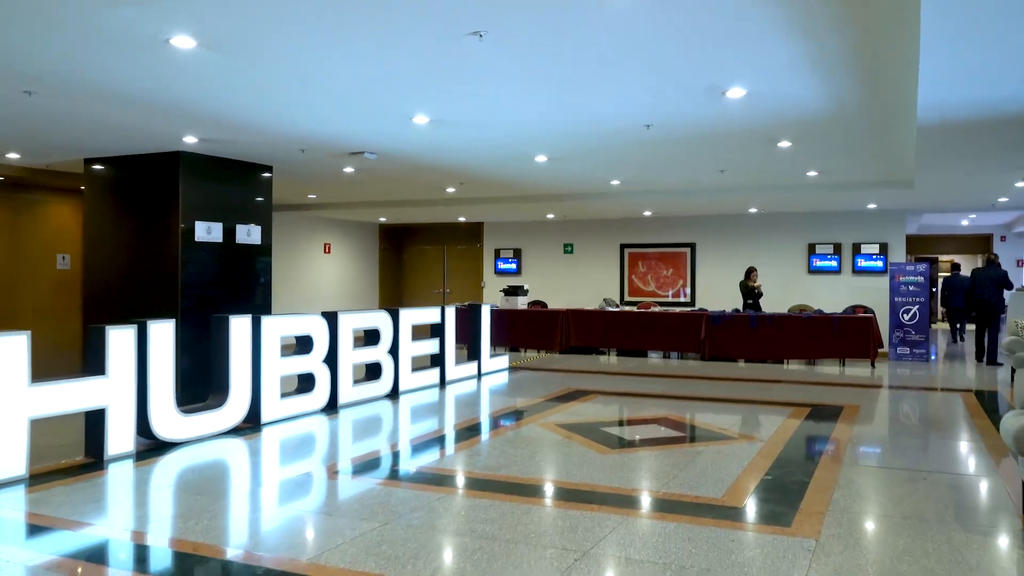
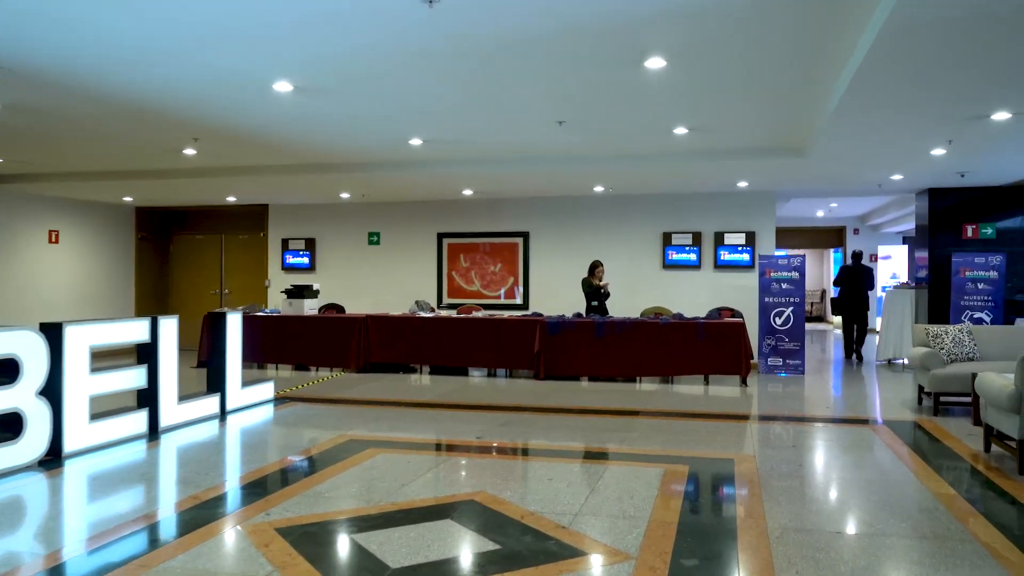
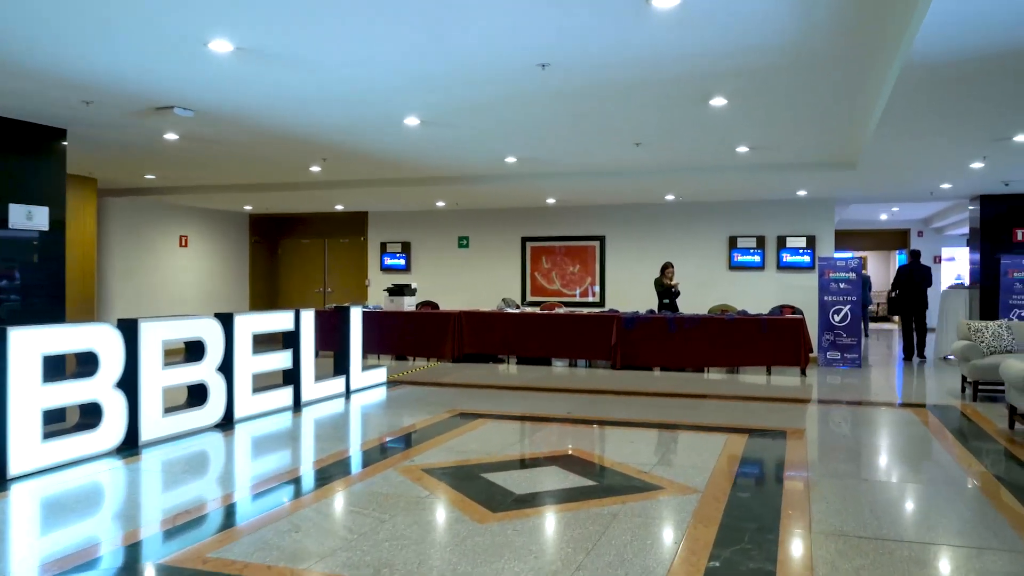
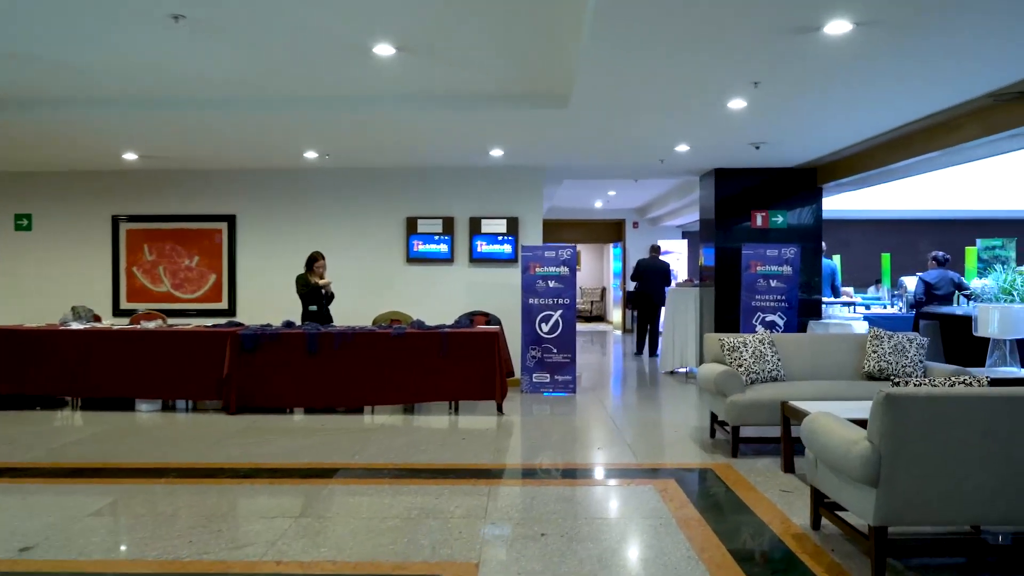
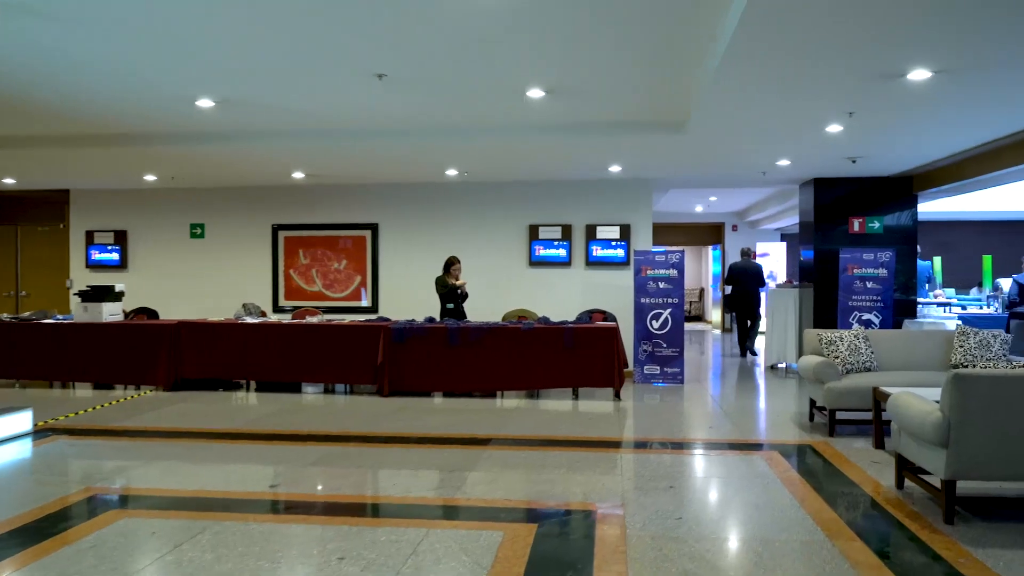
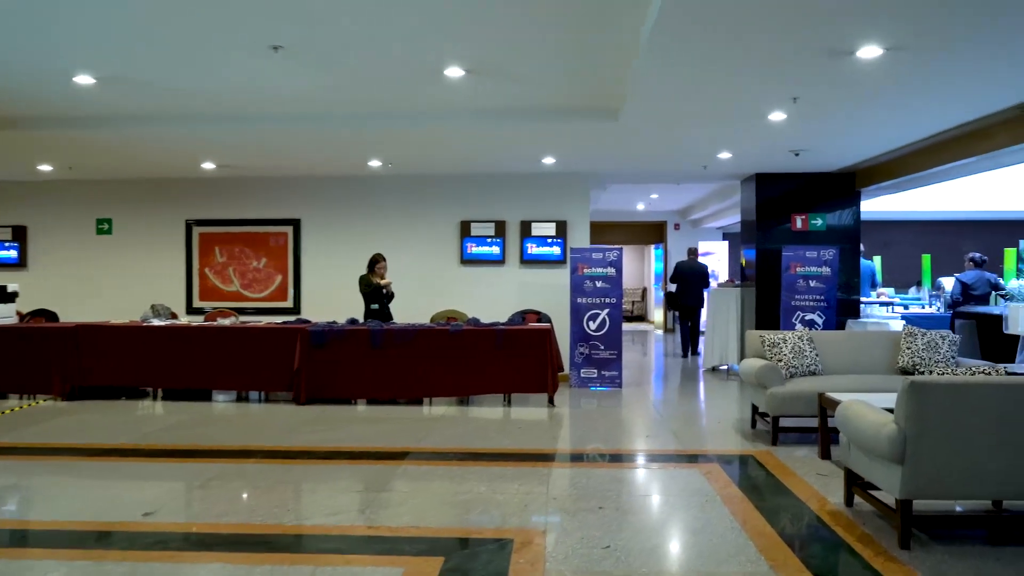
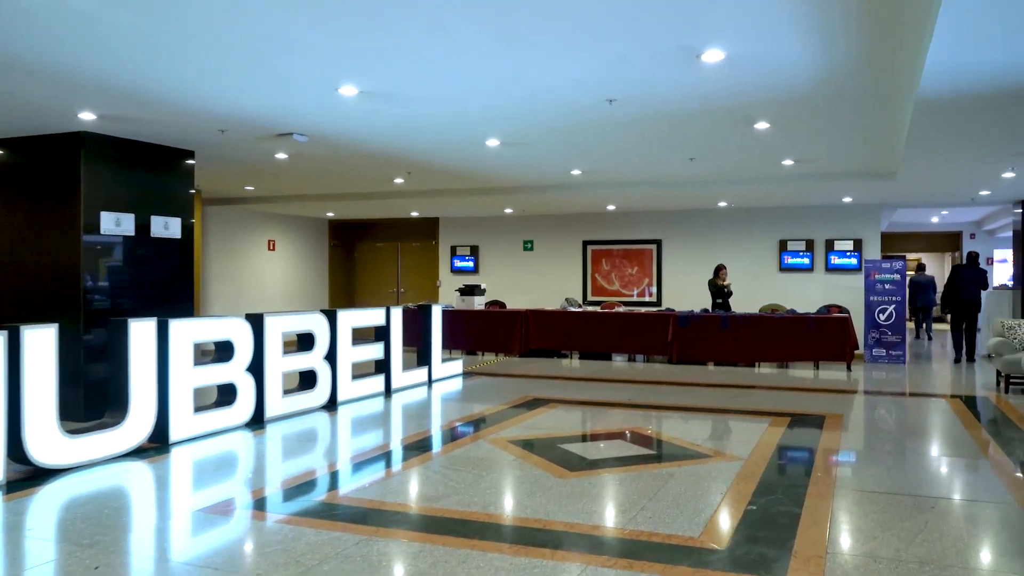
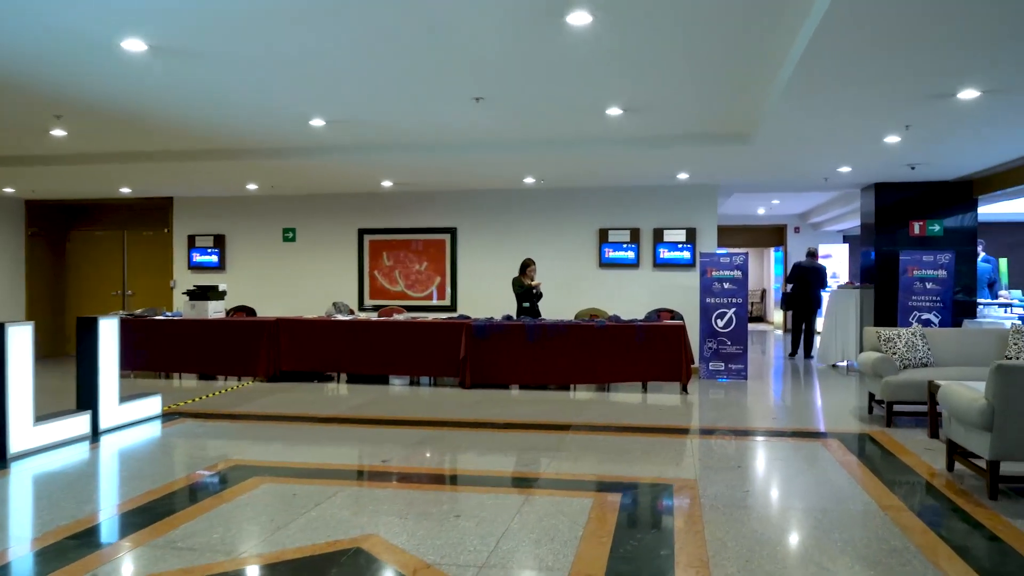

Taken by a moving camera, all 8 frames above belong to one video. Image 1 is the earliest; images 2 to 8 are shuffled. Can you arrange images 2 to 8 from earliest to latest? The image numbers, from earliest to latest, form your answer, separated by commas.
7, 3, 2, 8, 5, 6, 4
